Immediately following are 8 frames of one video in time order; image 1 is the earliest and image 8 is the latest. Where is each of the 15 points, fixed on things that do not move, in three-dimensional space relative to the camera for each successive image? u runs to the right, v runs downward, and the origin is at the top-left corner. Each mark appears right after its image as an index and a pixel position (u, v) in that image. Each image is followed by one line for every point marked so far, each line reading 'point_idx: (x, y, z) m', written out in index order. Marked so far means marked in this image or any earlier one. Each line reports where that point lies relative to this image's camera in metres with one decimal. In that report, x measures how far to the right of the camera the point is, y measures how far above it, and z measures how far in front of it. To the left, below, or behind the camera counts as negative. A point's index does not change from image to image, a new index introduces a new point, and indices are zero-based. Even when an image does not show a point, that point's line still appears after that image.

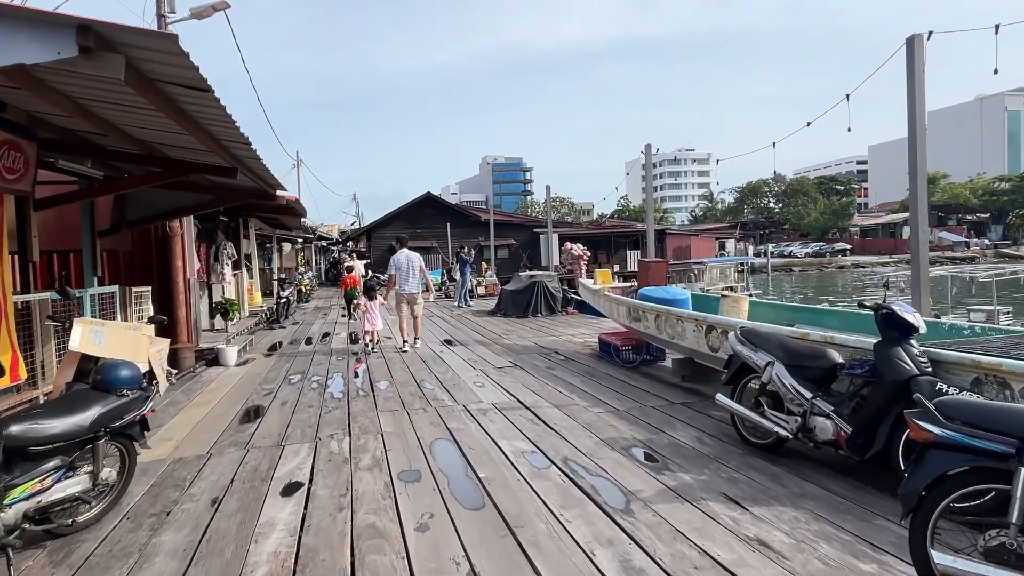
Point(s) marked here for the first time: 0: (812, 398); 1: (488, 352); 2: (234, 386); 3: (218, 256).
0: (+1.3, -0.5, +2.8) m
1: (-0.2, -0.6, +6.7) m
2: (-2.2, -0.8, +5.3) m
3: (-3.5, +0.4, +7.7) m
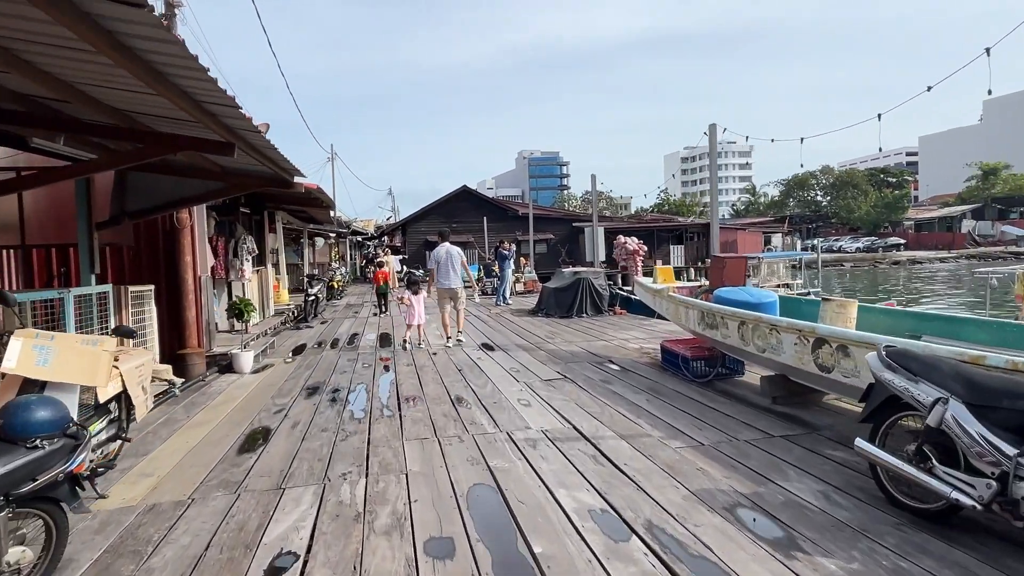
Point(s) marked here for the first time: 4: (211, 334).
0: (+1.5, -0.5, +1.9) m
1: (+0.2, -0.6, +5.9) m
2: (-1.9, -0.8, +4.7) m
3: (-3.0, +0.4, +7.1) m
4: (-2.7, -0.4, +5.9) m
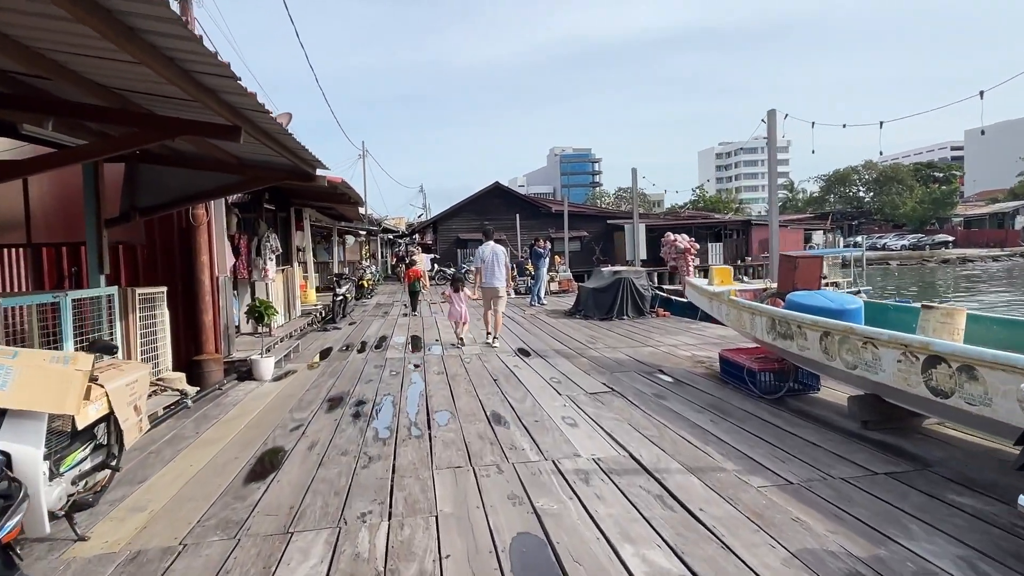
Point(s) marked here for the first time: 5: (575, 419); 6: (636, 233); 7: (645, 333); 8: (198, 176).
0: (+1.6, -0.5, +1.4) m
1: (+0.5, -0.7, +5.4) m
2: (-1.6, -0.8, +4.3) m
3: (-2.6, +0.4, +6.8) m
4: (-2.4, -0.4, +5.6) m
5: (+0.4, -0.7, +3.7) m
6: (+1.9, +0.8, +10.0) m
7: (+1.5, -0.5, +7.3) m
8: (-2.3, +0.8, +4.8) m
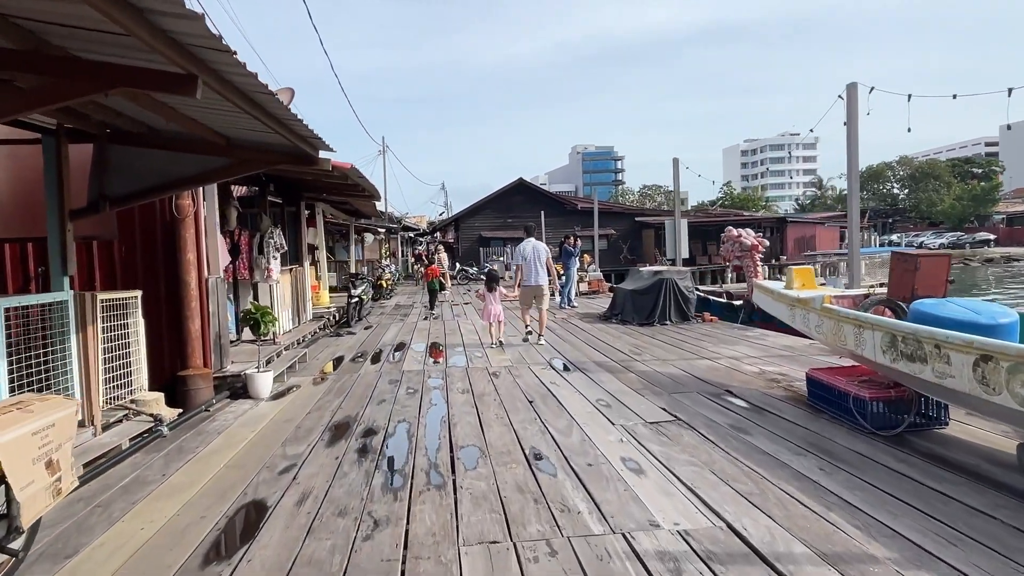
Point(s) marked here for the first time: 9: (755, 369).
0: (+1.8, -0.6, +0.5) m
1: (+0.8, -0.7, +4.6) m
2: (-1.4, -0.8, +3.5) m
3: (-2.3, +0.4, +6.0) m
4: (-2.1, -0.4, +4.8) m
5: (+0.6, -0.8, +2.9) m
6: (+2.3, +0.8, +9.1) m
7: (+1.8, -0.5, +6.4) m
8: (-2.0, +0.8, +4.0) m
9: (+1.8, -0.6, +4.9) m
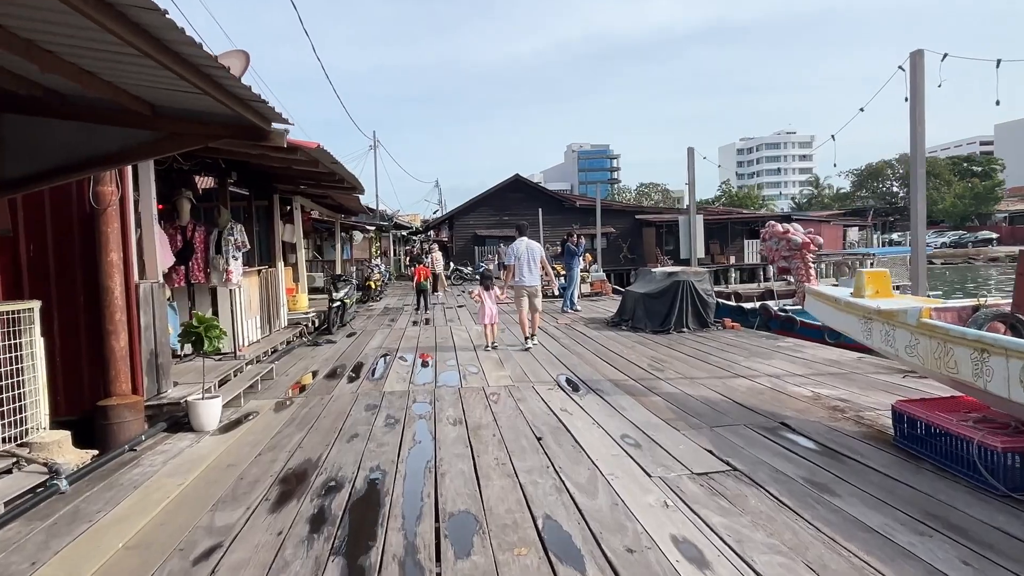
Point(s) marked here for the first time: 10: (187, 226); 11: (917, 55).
0: (+1.8, -0.6, -0.3) m
1: (+0.8, -0.7, +3.8) m
2: (-1.4, -0.9, +2.6) m
3: (-2.3, +0.3, +5.2) m
4: (-2.1, -0.5, +4.0) m
5: (+0.6, -0.8, +2.1) m
6: (+2.3, +0.8, +8.3) m
7: (+1.8, -0.6, +5.6) m
8: (-2.0, +0.7, +3.2) m
9: (+1.8, -0.6, +4.1) m
10: (-2.5, +0.5, +5.1) m
11: (+2.7, +1.6, +4.5) m
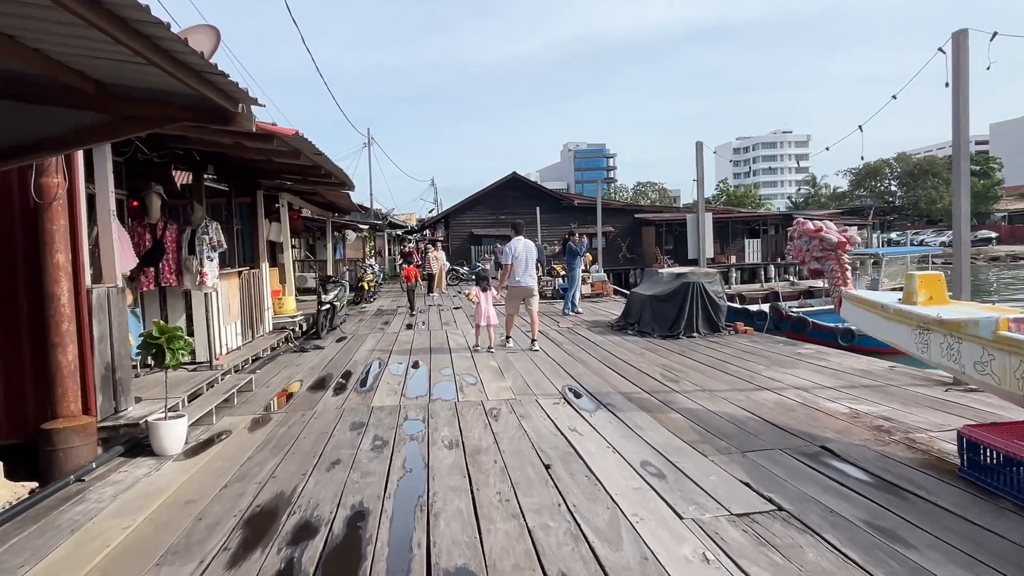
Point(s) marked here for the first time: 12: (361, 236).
0: (+1.8, -0.6, -0.7) m
1: (+0.8, -0.7, +3.3) m
2: (-1.4, -0.9, +2.2) m
3: (-2.3, +0.3, +4.7) m
4: (-2.1, -0.5, +3.5) m
5: (+0.6, -0.8, +1.6) m
6: (+2.3, +0.8, +7.9) m
7: (+1.8, -0.6, +5.2) m
8: (-2.0, +0.7, +2.7) m
9: (+1.8, -0.7, +3.7) m
10: (-2.5, +0.5, +4.6) m
11: (+2.7, +1.5, +4.0) m
12: (-4.1, +1.4, +17.7) m
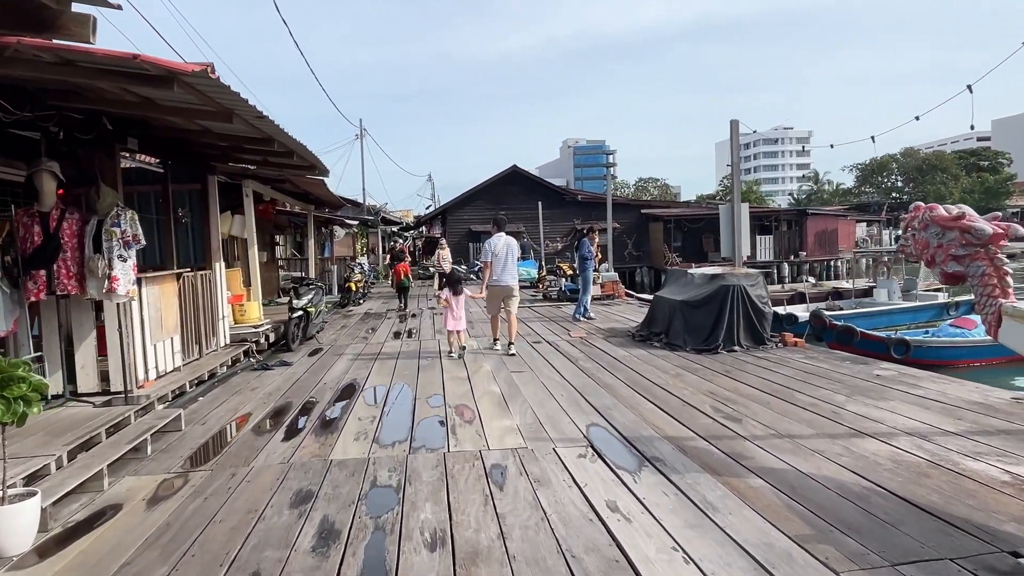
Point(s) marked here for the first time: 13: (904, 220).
0: (+1.9, -0.7, -1.9) m
1: (+0.9, -0.8, +2.2) m
2: (-1.3, -1.0, +1.1) m
3: (-2.3, +0.3, +3.6) m
4: (-2.0, -0.6, +2.4) m
5: (+0.7, -0.9, +0.5) m
6: (+2.3, +0.7, +6.8) m
7: (+1.8, -0.6, +4.1) m
8: (-1.9, +0.7, +1.6) m
9: (+1.9, -0.7, +2.6) m
10: (-2.4, +0.4, +3.5) m
11: (+2.8, +1.5, +2.9) m
12: (-4.0, +1.4, +16.5) m
13: (+1.8, +0.3, +3.0) m
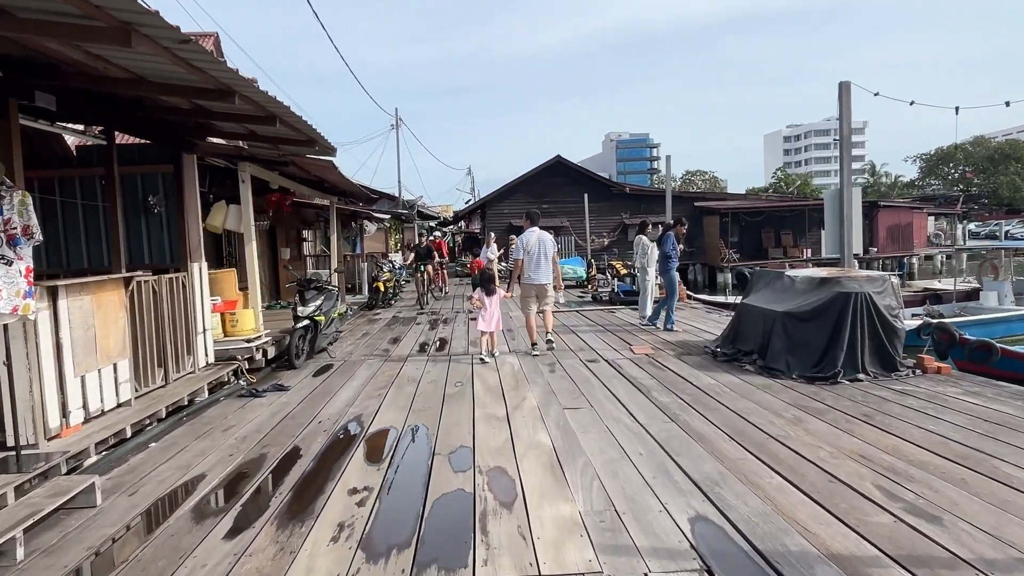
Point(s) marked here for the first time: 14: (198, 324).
0: (+1.8, -0.8, -3.2) m
1: (+1.0, -0.9, +0.9) m
2: (-1.2, -1.0, -0.1) m
3: (-2.0, +0.2, +2.5) m
4: (-1.9, -0.6, +1.3) m
5: (+0.7, -1.0, -0.8) m
6: (+2.7, +0.7, +5.4) m
7: (+2.1, -0.7, +2.7) m
8: (-1.8, +0.6, +0.5) m
9: (+2.0, -0.8, +1.2) m
10: (-2.2, +0.3, +2.4) m
11: (+3.0, +1.4, +1.5) m
12: (-3.0, +1.4, +15.5) m
13: (+2.0, +0.2, +1.6) m
14: (-2.1, -0.2, +4.5) m
